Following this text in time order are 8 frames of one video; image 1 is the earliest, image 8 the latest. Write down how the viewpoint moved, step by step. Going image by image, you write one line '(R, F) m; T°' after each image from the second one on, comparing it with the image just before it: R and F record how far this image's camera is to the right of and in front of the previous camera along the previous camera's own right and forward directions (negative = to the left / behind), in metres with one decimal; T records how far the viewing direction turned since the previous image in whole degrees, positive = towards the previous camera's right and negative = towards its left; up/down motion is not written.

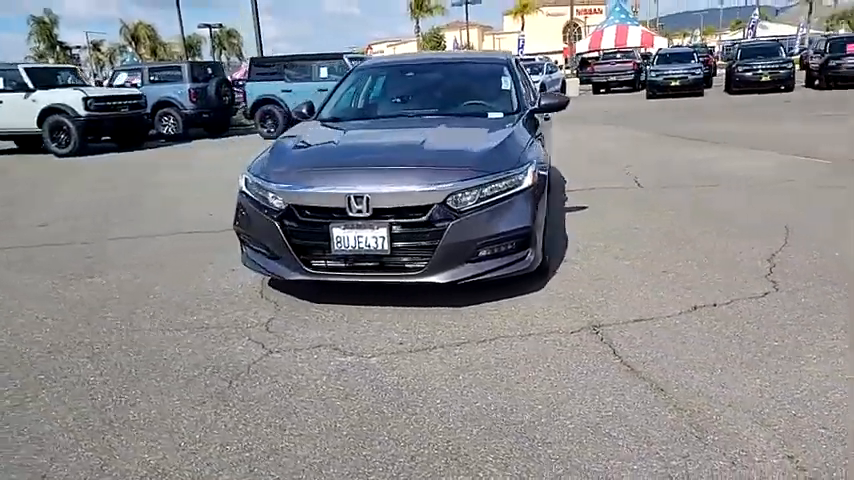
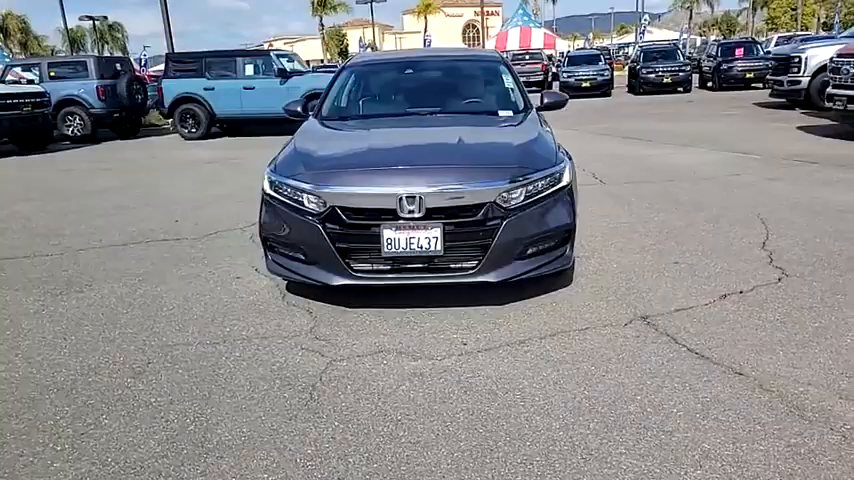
(-1.0, +0.1) m; +8°
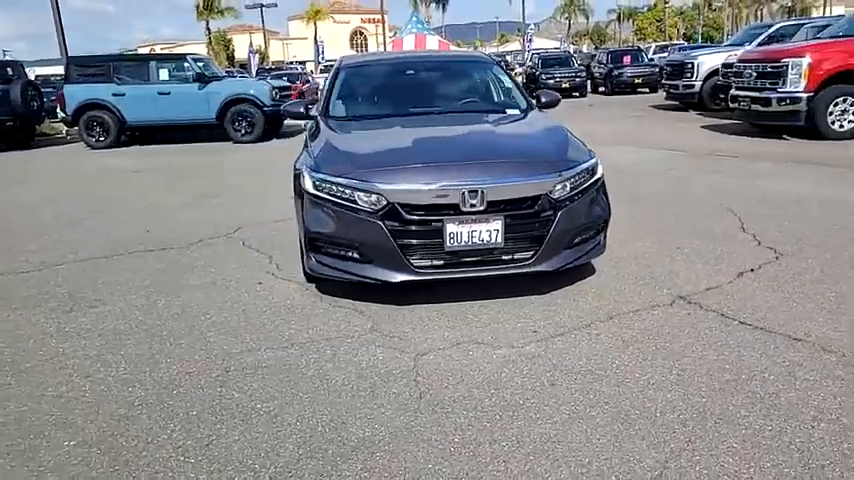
(-1.1, 0.0) m; +9°
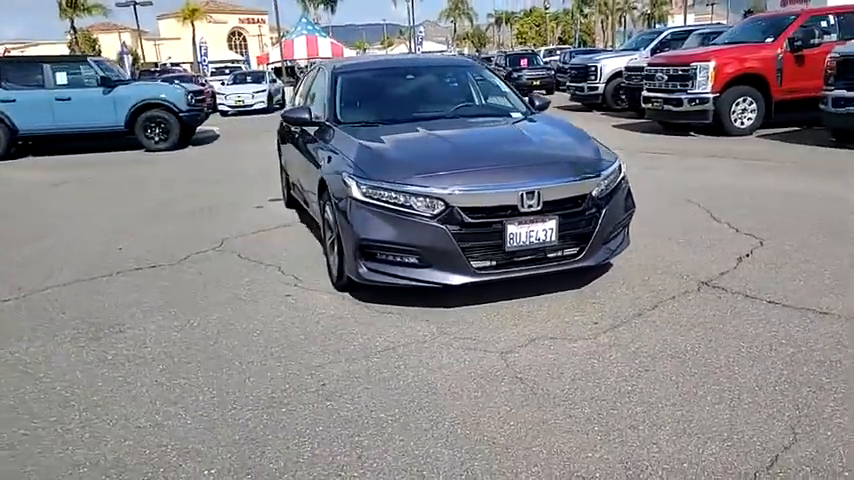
(-1.2, 0.0) m; +9°
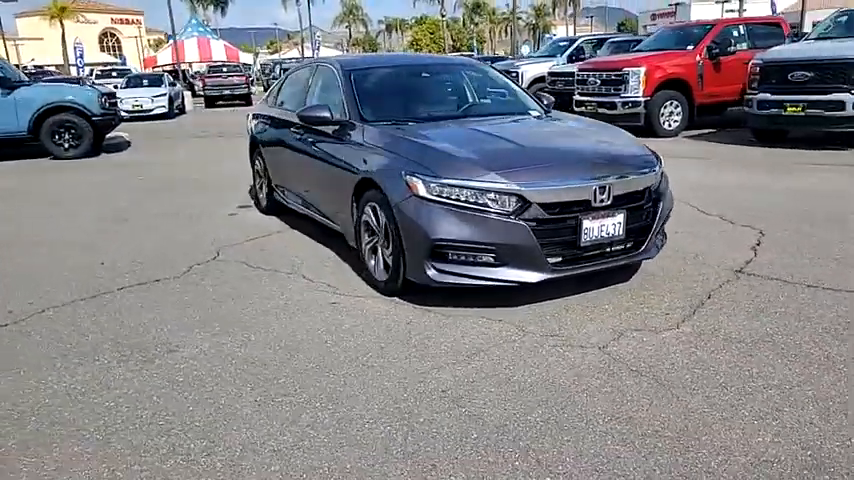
(-1.2, +0.2) m; +9°
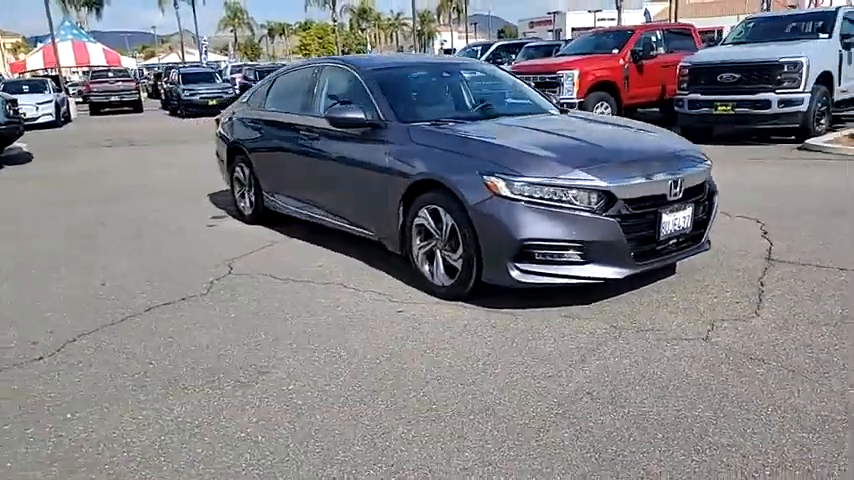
(-1.3, +0.3) m; +9°
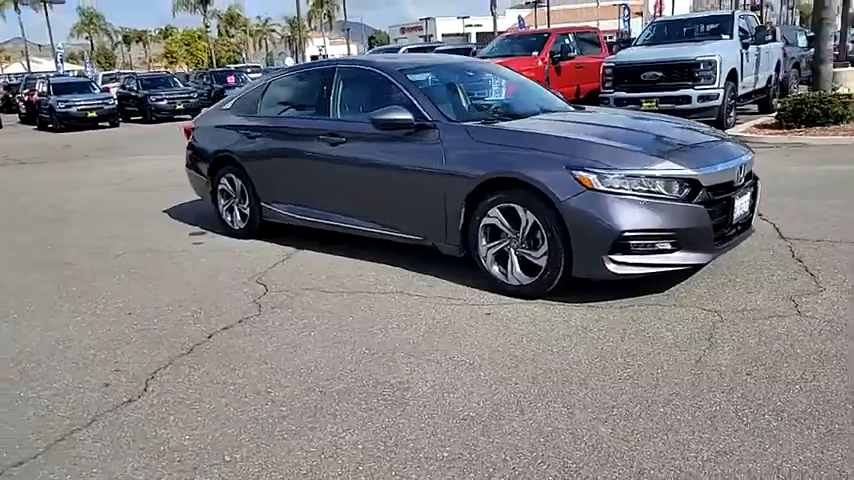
(-1.5, +0.3) m; +10°
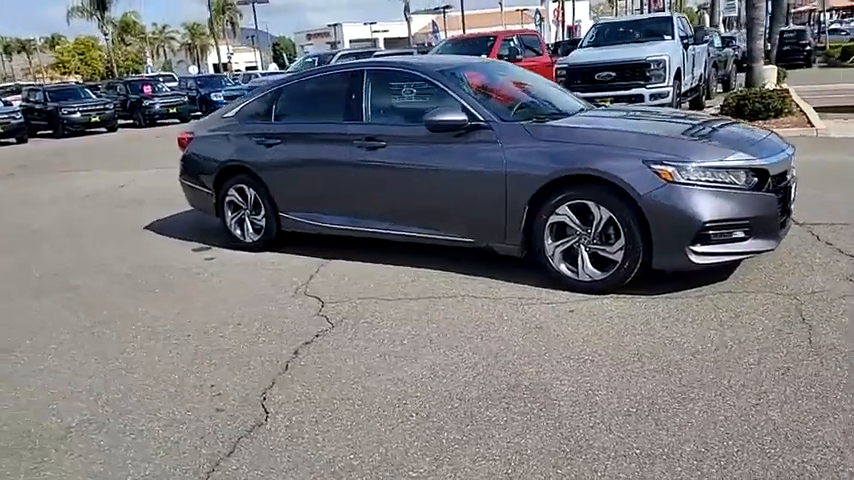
(-1.2, +0.1) m; +7°
